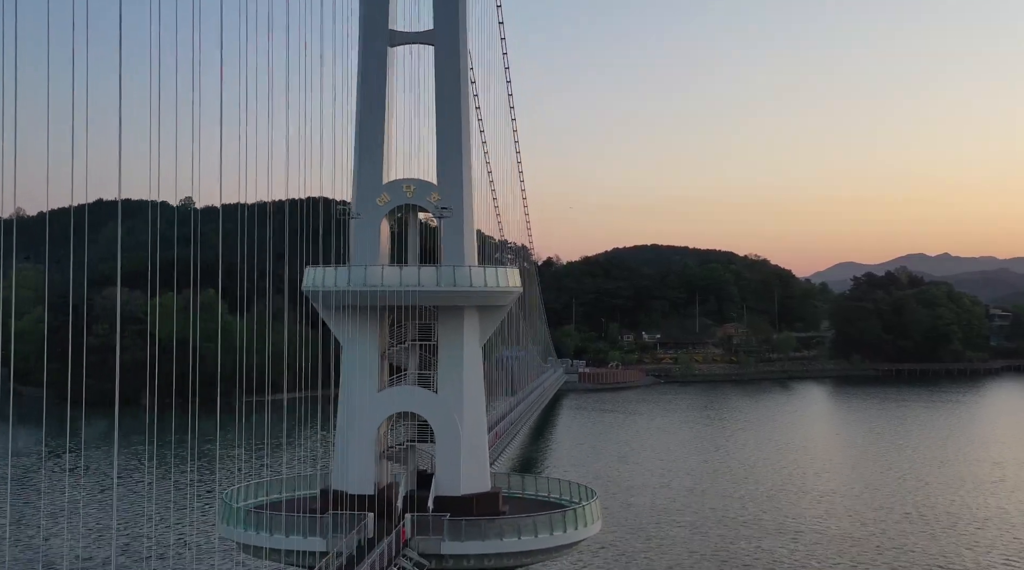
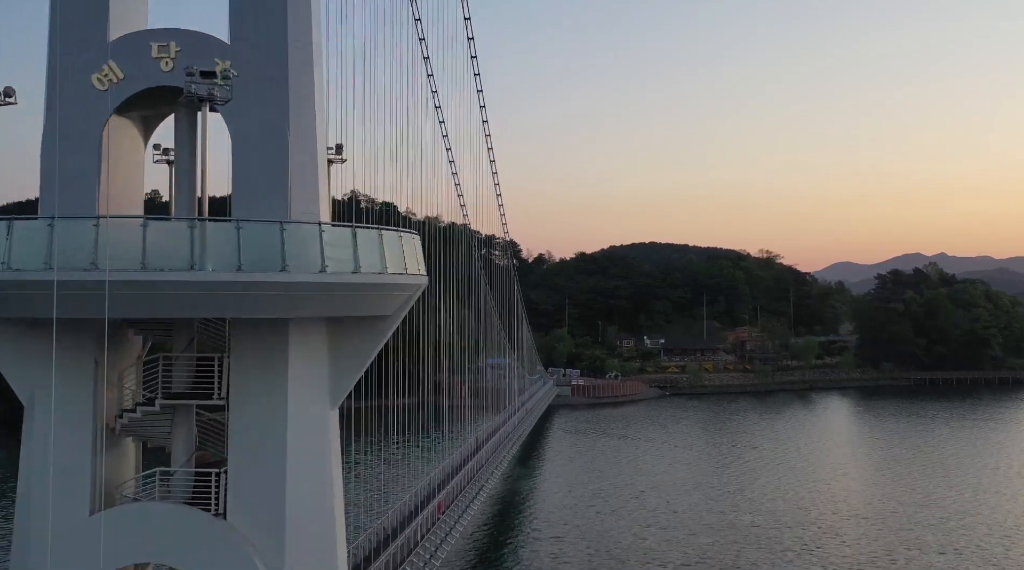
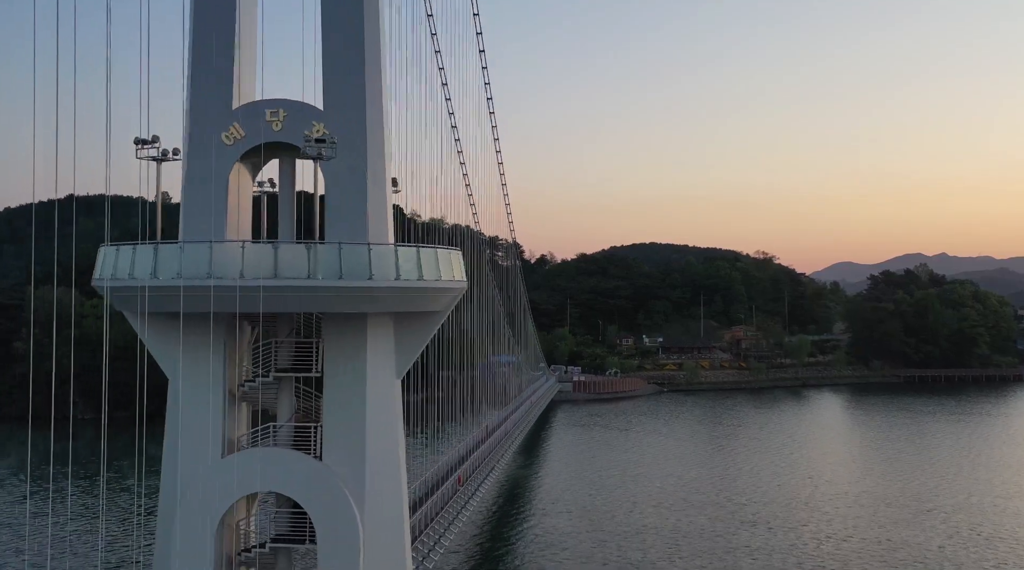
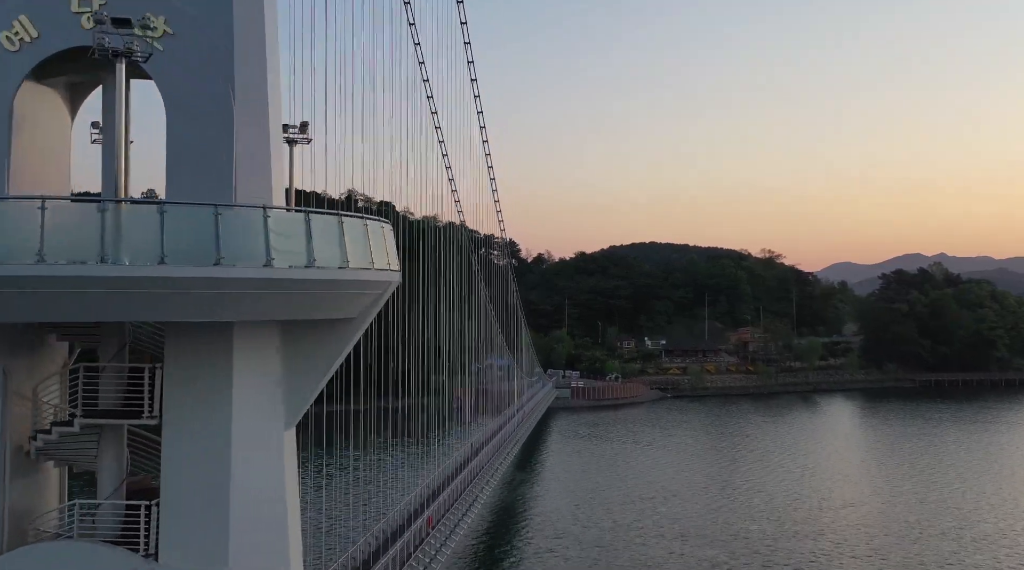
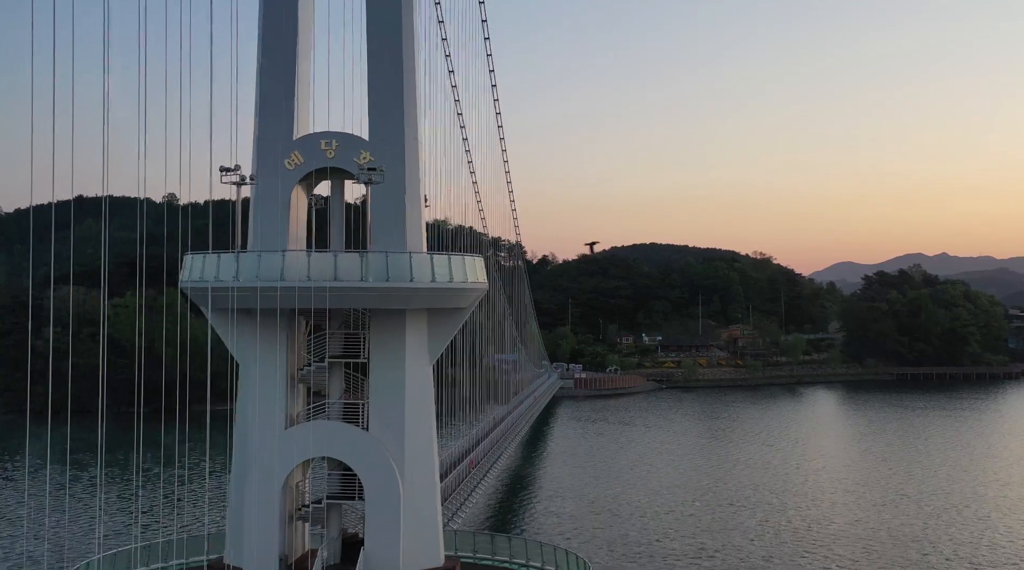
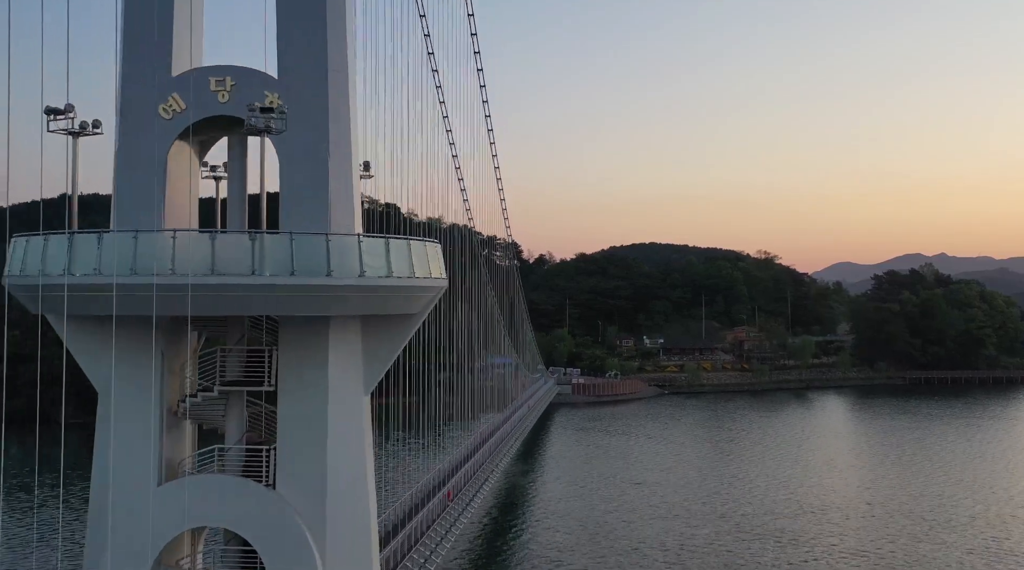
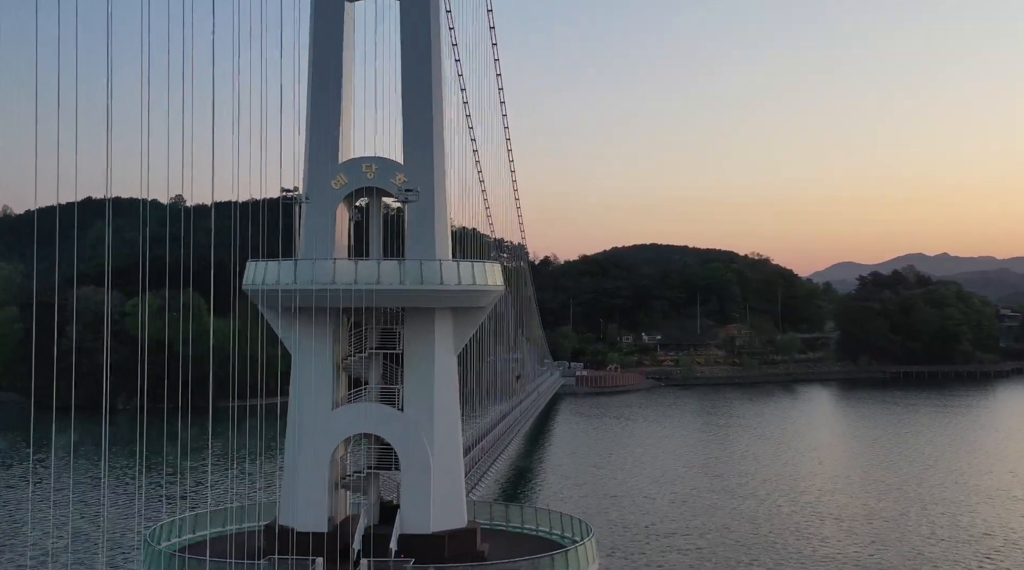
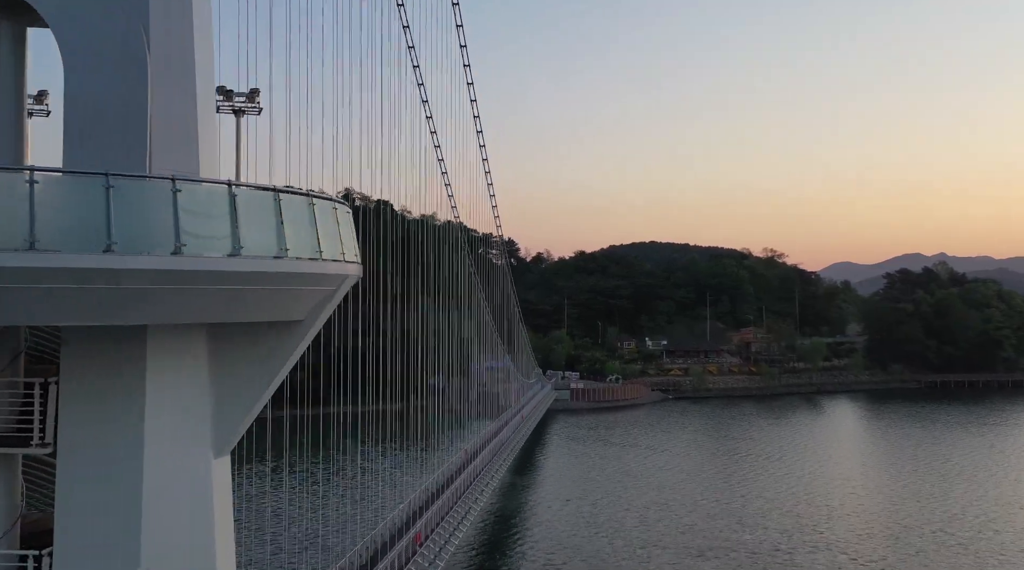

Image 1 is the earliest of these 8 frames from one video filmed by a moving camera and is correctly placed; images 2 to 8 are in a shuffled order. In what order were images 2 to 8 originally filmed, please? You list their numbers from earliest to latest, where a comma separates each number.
7, 5, 3, 6, 2, 4, 8
